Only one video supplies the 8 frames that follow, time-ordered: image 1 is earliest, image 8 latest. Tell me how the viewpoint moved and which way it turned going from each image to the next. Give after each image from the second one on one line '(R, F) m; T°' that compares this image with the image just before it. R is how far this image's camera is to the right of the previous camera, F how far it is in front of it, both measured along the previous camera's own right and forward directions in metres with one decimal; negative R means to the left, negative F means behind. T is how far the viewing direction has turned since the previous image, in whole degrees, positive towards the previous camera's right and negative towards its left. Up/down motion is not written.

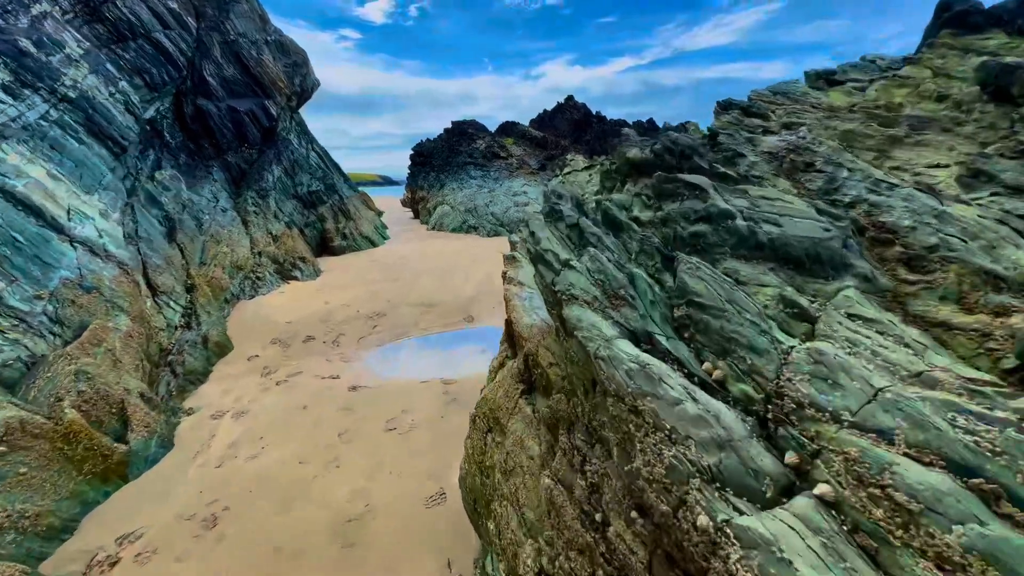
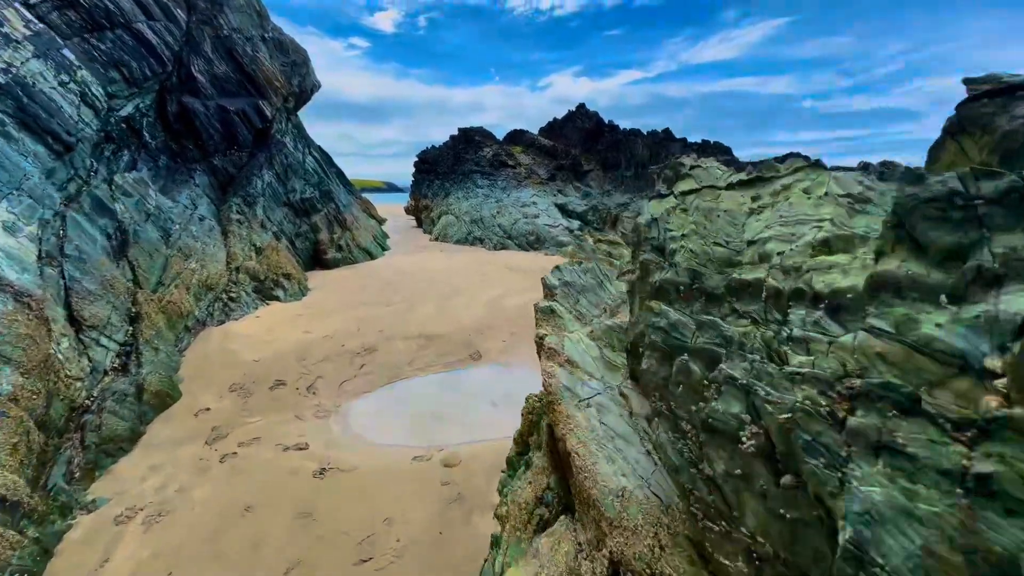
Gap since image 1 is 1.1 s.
(-0.3, +1.7) m; 0°
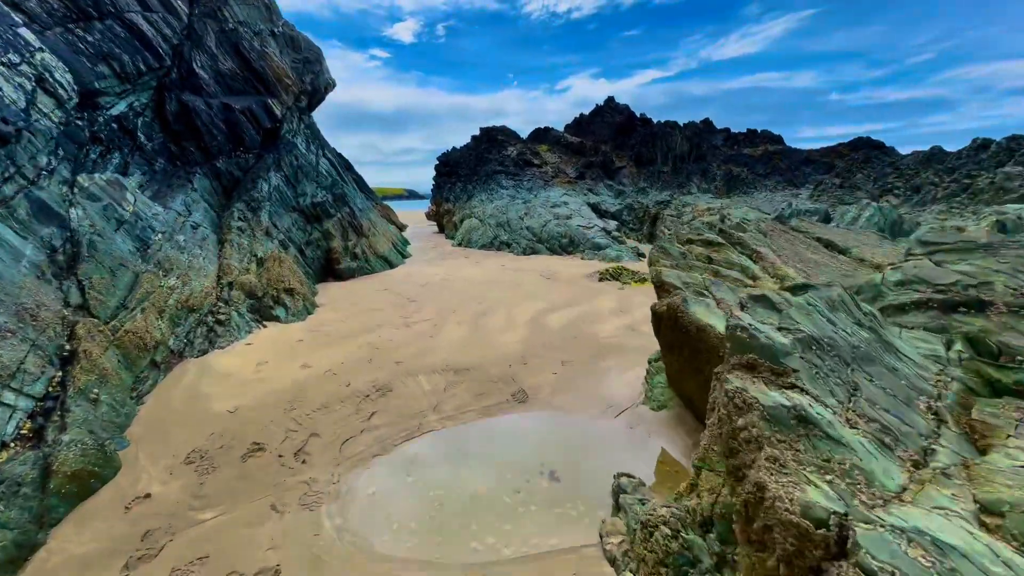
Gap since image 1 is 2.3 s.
(-0.5, +2.1) m; -3°
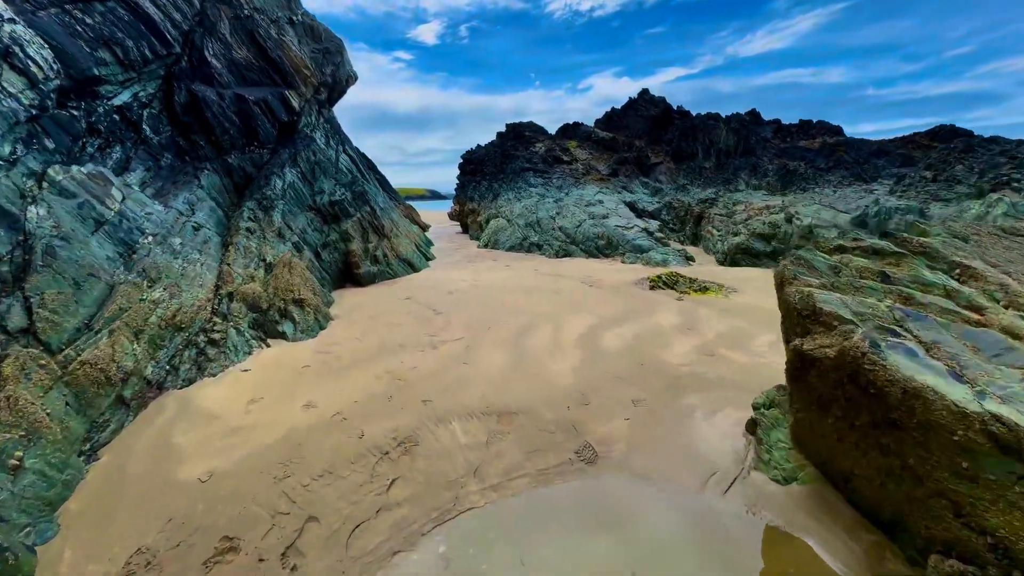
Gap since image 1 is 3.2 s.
(-0.5, +1.7) m; -3°
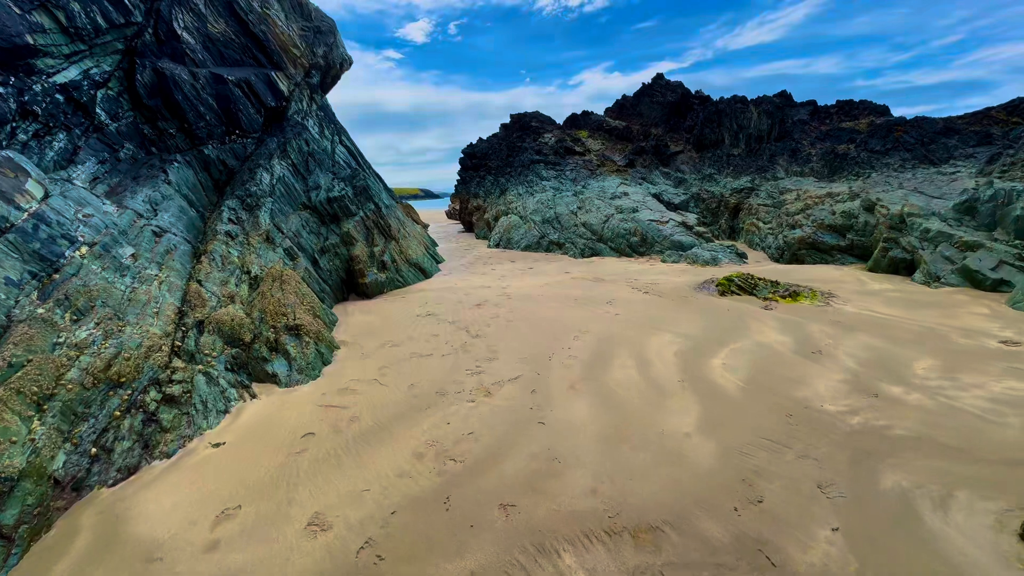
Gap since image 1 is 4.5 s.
(-1.1, +2.3) m; +1°
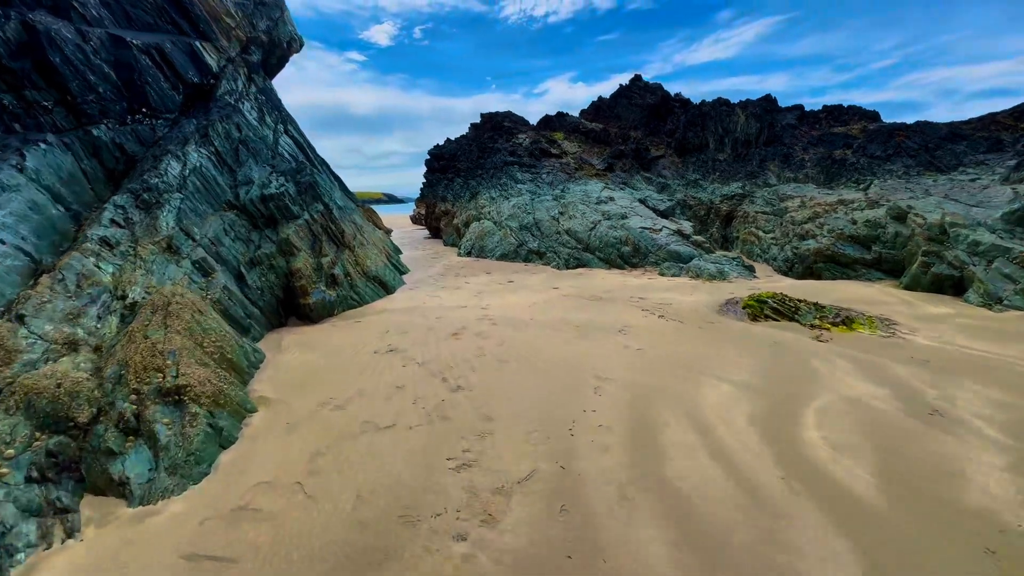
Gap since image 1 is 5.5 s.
(-0.4, +2.3) m; +4°
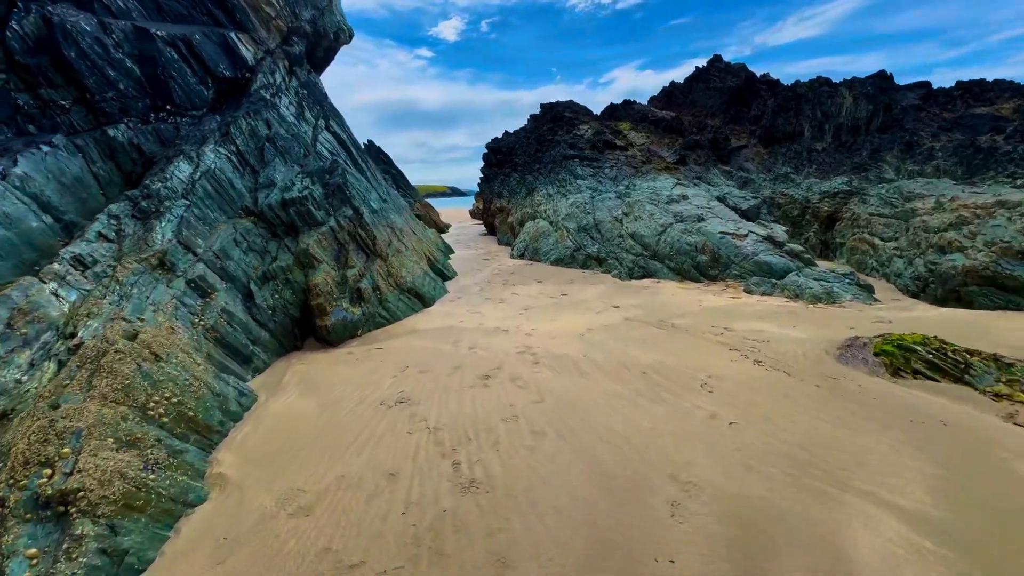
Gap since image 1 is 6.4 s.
(+0.2, +1.8) m; -8°
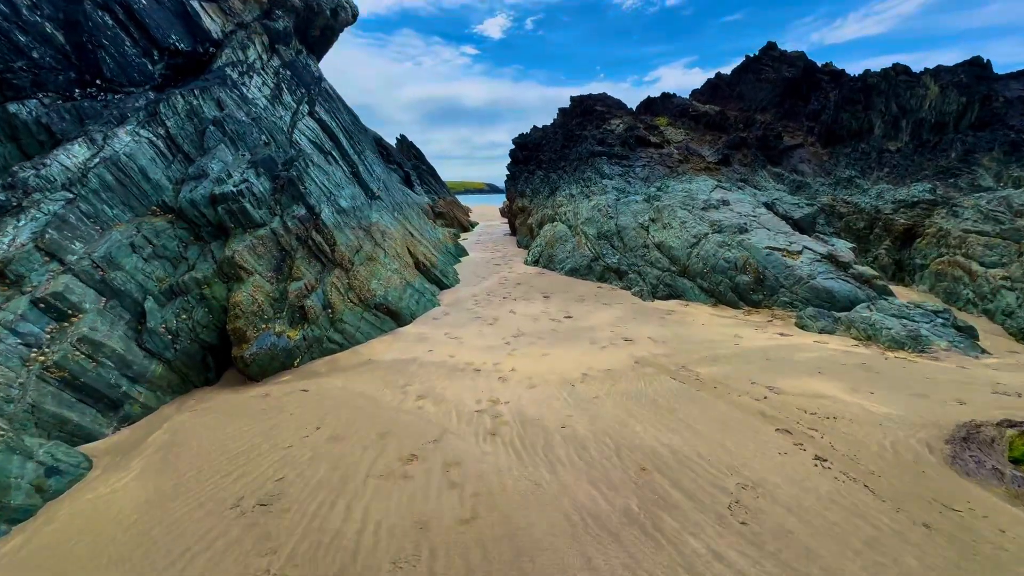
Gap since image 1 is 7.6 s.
(+0.9, +2.1) m; -4°
